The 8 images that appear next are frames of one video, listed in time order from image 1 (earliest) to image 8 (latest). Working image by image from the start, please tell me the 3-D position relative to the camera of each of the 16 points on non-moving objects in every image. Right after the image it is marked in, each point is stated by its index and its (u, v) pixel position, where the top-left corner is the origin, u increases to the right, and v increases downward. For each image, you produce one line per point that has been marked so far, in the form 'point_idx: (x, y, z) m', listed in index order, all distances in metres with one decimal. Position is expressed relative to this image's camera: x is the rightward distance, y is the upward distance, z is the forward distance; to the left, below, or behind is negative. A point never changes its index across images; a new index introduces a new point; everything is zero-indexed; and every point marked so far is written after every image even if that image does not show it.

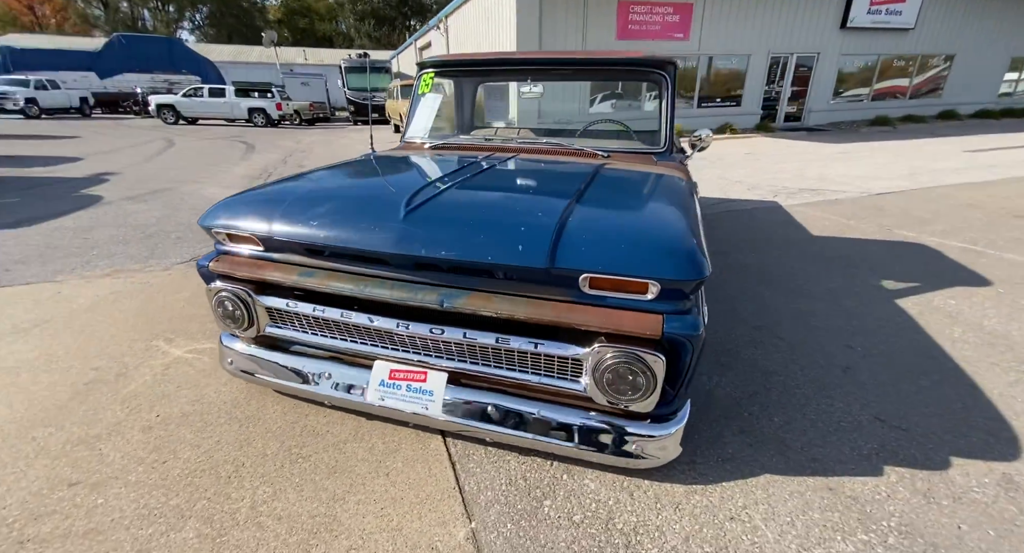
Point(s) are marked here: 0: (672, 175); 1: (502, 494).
0: (+0.9, +0.6, +2.5) m
1: (0.0, -0.8, +1.6) m
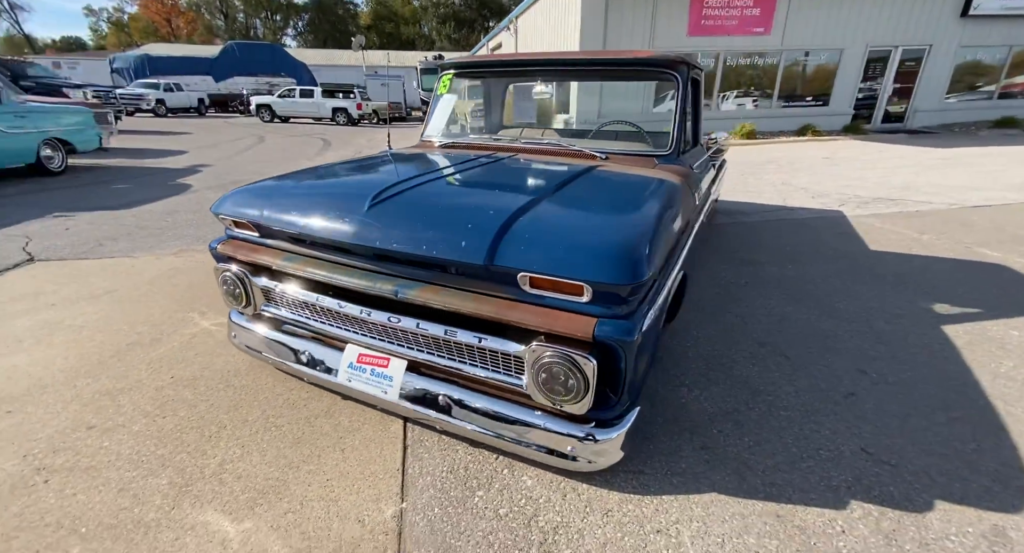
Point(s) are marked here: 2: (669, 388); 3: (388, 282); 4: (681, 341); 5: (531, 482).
0: (+0.8, +0.6, +2.5) m
1: (-0.3, -0.8, +1.7) m
2: (+0.8, -0.6, +2.3) m
3: (-0.5, 0.0, +1.8) m
4: (+1.0, -0.4, +2.7) m
5: (+0.1, -0.8, +1.7) m
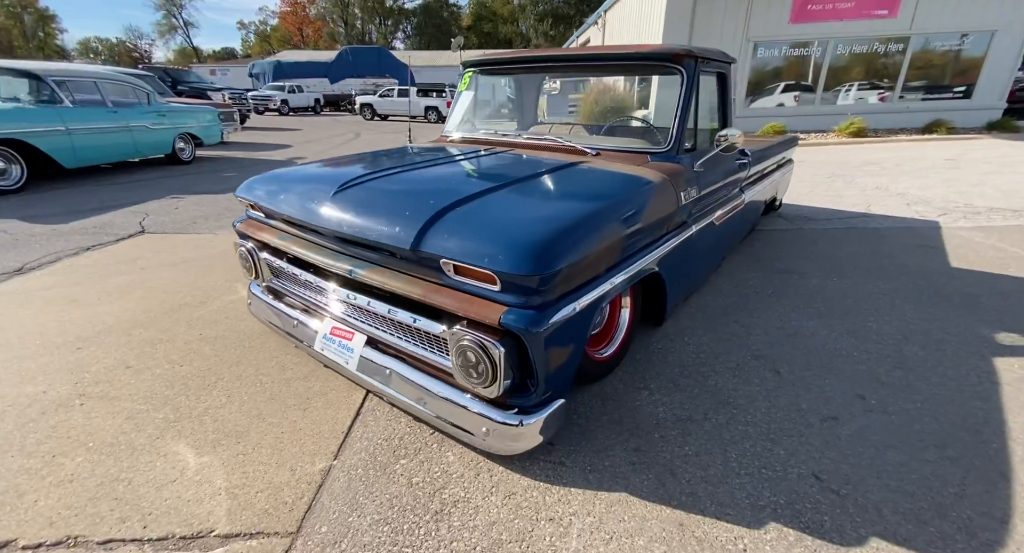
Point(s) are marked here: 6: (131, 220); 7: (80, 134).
0: (+0.7, +0.6, +2.4) m
1: (-0.6, -0.7, +1.9) m
2: (+0.6, -0.6, +2.2) m
3: (-0.7, +0.1, +2.0) m
4: (+0.9, -0.4, +2.6) m
5: (-0.2, -0.7, +1.8) m
6: (-4.9, +0.7, +5.8) m
7: (-8.0, +2.6, +8.3) m
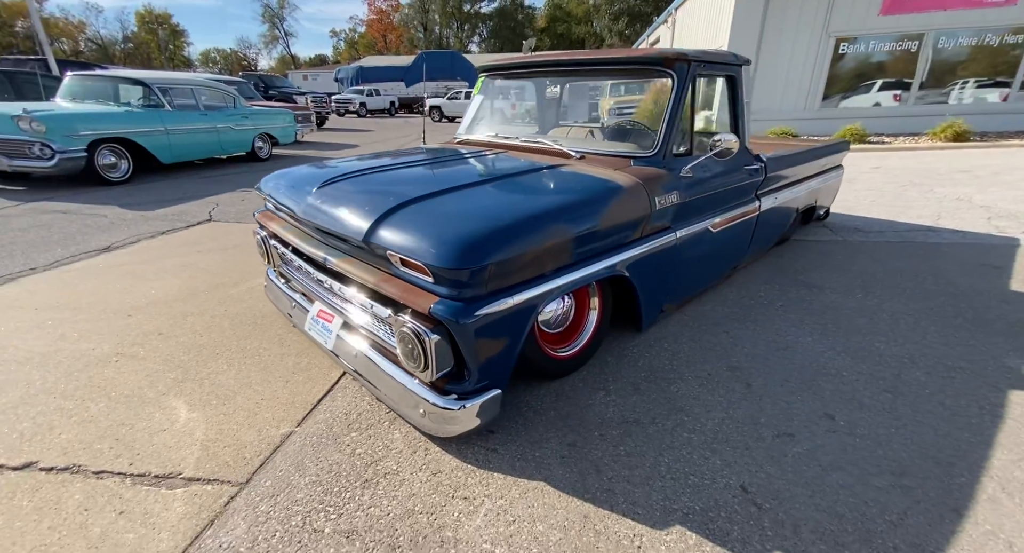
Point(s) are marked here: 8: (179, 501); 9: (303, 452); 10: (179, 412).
0: (+0.6, +0.5, +2.4) m
1: (-0.8, -0.7, +2.1) m
2: (+0.4, -0.6, +2.3) m
3: (-0.9, +0.1, +2.2) m
4: (+0.8, -0.4, +2.6) m
5: (-0.5, -0.7, +1.9) m
6: (-4.5, +1.0, +6.5) m
7: (-7.1, +3.0, +9.5) m
8: (-1.2, -0.8, +1.6) m
9: (-0.9, -0.7, +1.9) m
10: (-1.6, -0.6, +2.1) m
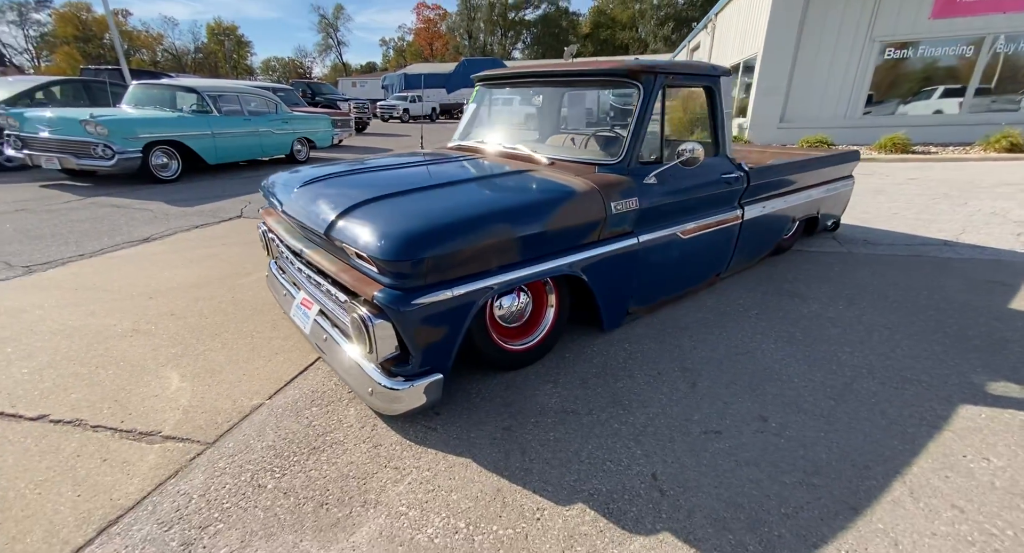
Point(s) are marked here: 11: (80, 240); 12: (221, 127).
0: (+0.4, +0.5, +2.5) m
1: (-1.1, -0.6, +2.3) m
2: (+0.1, -0.6, +2.4) m
3: (-1.1, +0.2, +2.5) m
4: (+0.5, -0.4, +2.7) m
5: (-0.8, -0.6, +2.2) m
6: (-4.3, +1.1, +7.1) m
7: (-6.6, +3.2, +10.2) m
8: (-1.5, -0.7, +1.9) m
9: (-1.1, -0.7, +2.1) m
10: (-1.8, -0.6, +2.4) m
11: (-5.2, +0.4, +5.4) m
12: (-6.6, +3.4, +10.2) m
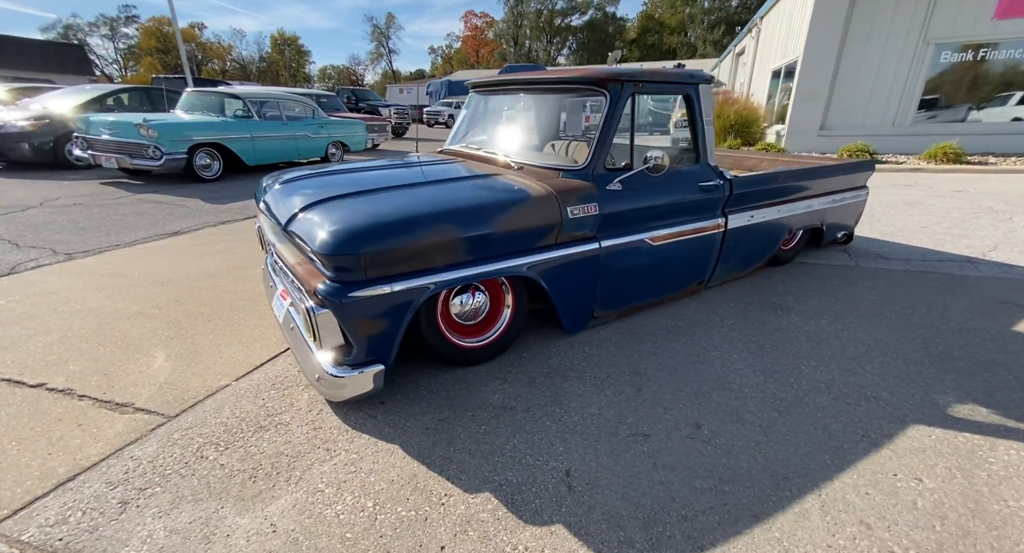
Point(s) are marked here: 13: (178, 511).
0: (+0.2, +0.5, +2.6) m
1: (-1.4, -0.6, +2.5) m
2: (-0.2, -0.6, +2.5) m
3: (-1.4, +0.2, +2.7) m
4: (+0.3, -0.5, +2.8) m
5: (-1.1, -0.6, +2.3) m
6: (-4.2, +1.2, +7.5) m
7: (-6.1, +3.3, +10.9) m
8: (-1.8, -0.7, +2.1) m
9: (-1.4, -0.6, +2.3) m
10: (-2.1, -0.5, +2.6) m
11: (-5.1, +0.6, +5.9) m
12: (-6.1, +3.5, +10.8) m
13: (-1.2, -0.8, +1.6) m
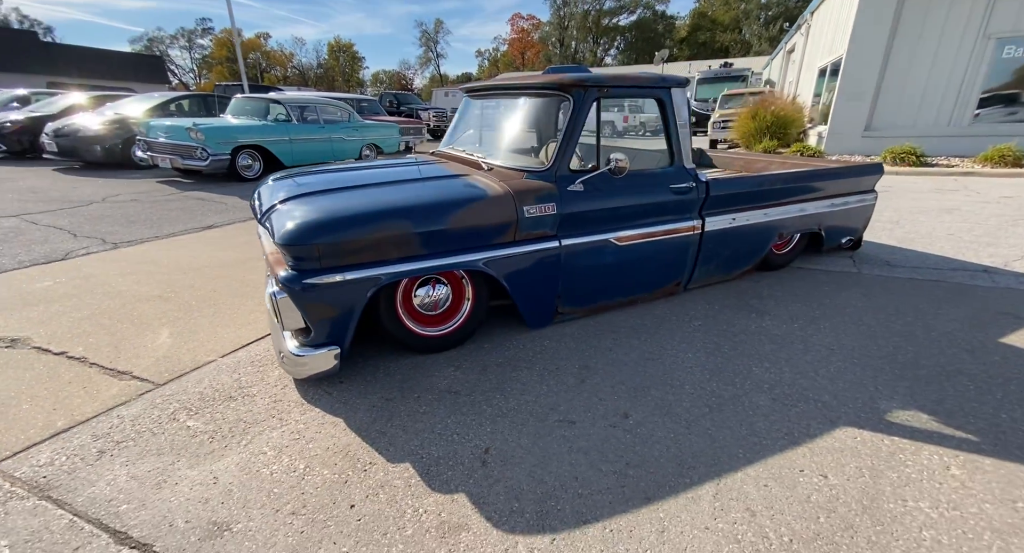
0: (-0.1, +0.6, +2.8) m
1: (-1.6, -0.5, +2.8) m
2: (-0.4, -0.5, +2.6) m
3: (-1.6, +0.3, +2.9) m
4: (0.0, -0.4, +2.9) m
5: (-1.4, -0.5, +2.6) m
6: (-3.9, +1.3, +8.0) m
7: (-5.5, +3.5, +11.6) m
8: (-2.1, -0.6, +2.4) m
9: (-1.7, -0.5, +2.6) m
10: (-2.3, -0.4, +3.0) m
11: (-5.1, +0.7, +6.5) m
12: (-5.5, +3.7, +11.5) m
13: (-1.5, -0.8, +1.9) m
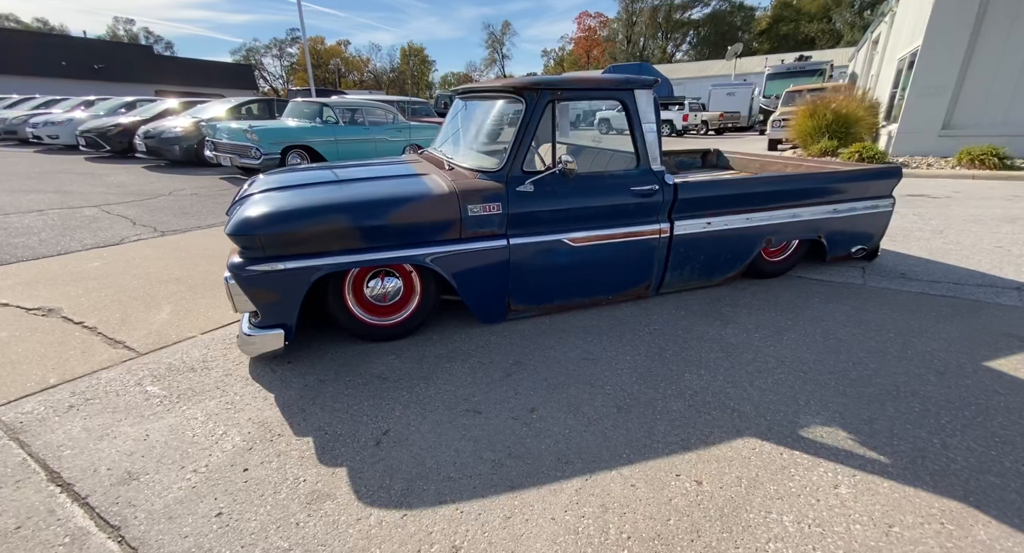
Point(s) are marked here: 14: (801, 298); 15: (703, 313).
0: (-0.4, +0.6, +2.9) m
1: (-2.0, -0.4, +3.1) m
2: (-0.8, -0.5, +2.8) m
3: (-1.9, +0.4, +3.3) m
4: (-0.3, -0.4, +3.0) m
5: (-1.7, -0.5, +2.8) m
6: (-3.5, +1.5, +8.6) m
7: (-4.6, +3.7, +12.3) m
8: (-2.5, -0.5, +2.8) m
9: (-2.1, -0.5, +2.9) m
10: (-2.7, -0.3, +3.4) m
11: (-4.9, +0.9, +7.2) m
12: (-4.6, +3.9, +12.2) m
13: (-2.0, -0.7, +2.2) m
14: (+2.4, -0.2, +3.7) m
15: (+1.5, -0.3, +3.4) m
